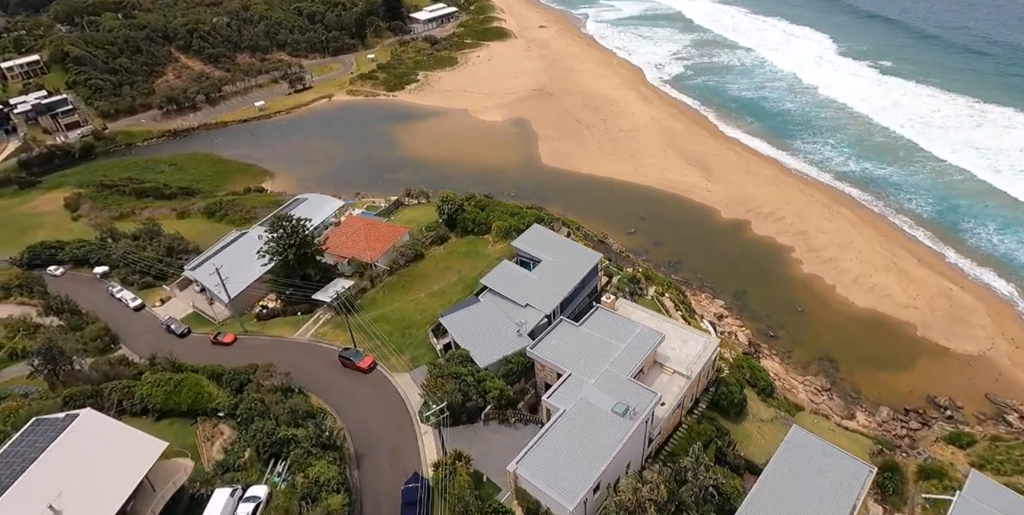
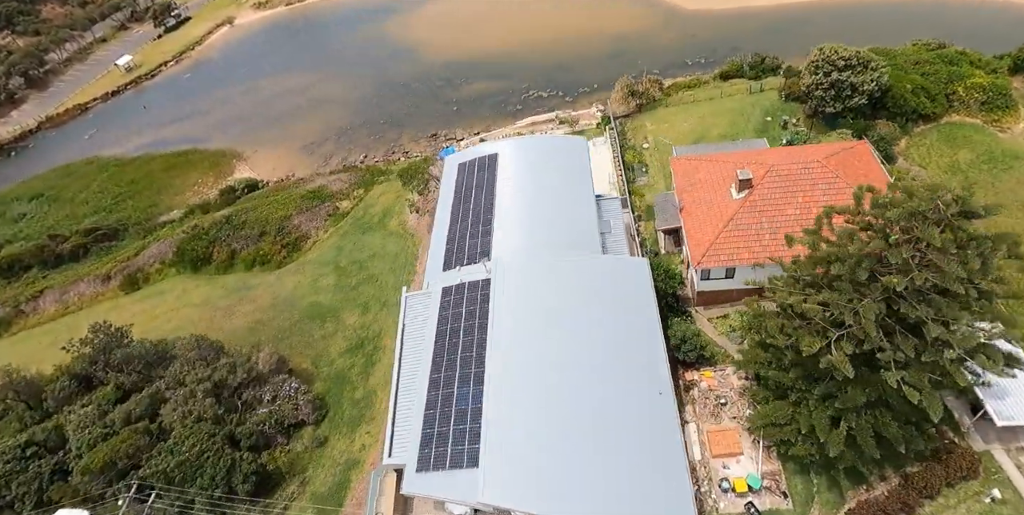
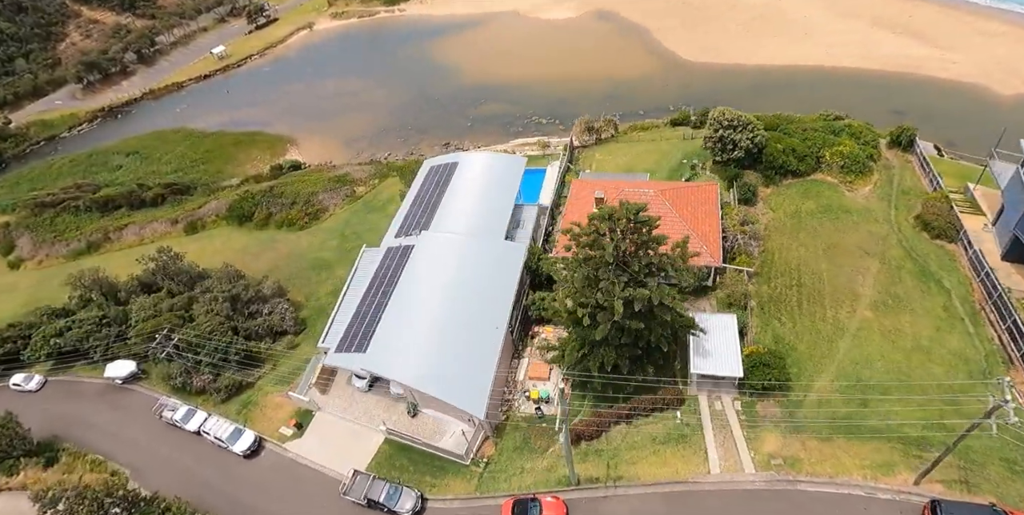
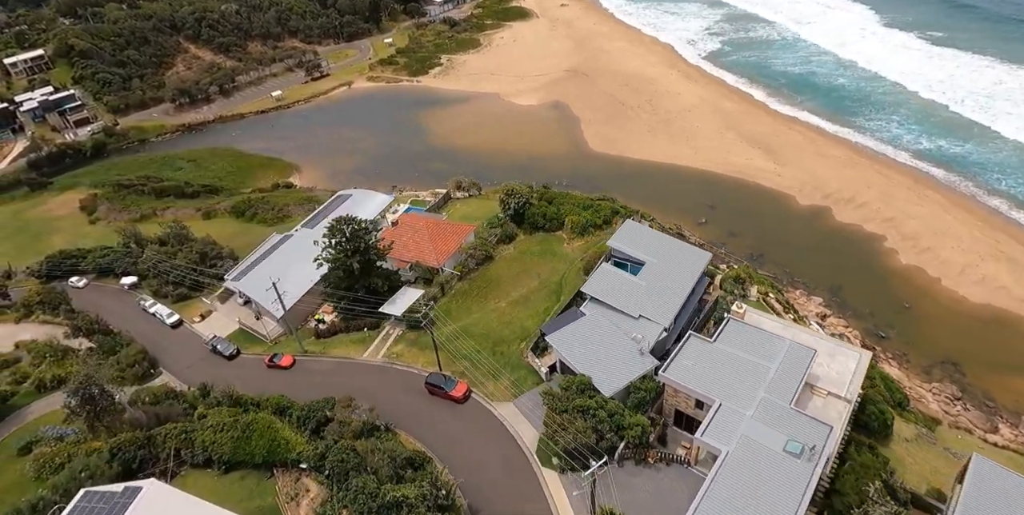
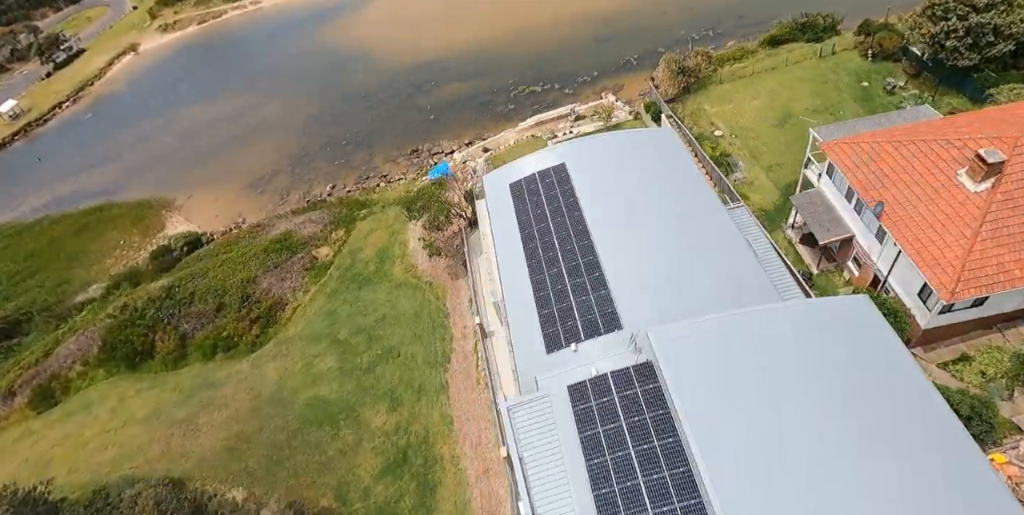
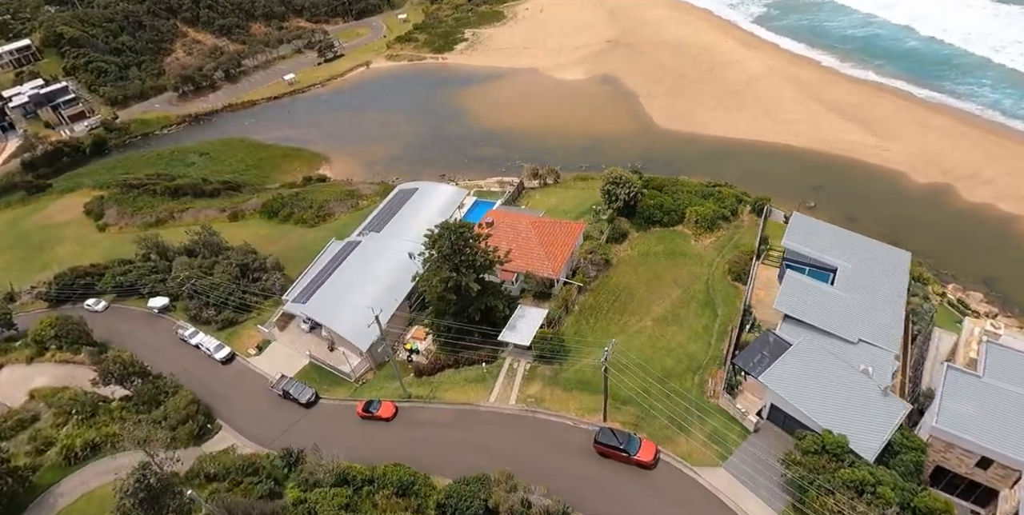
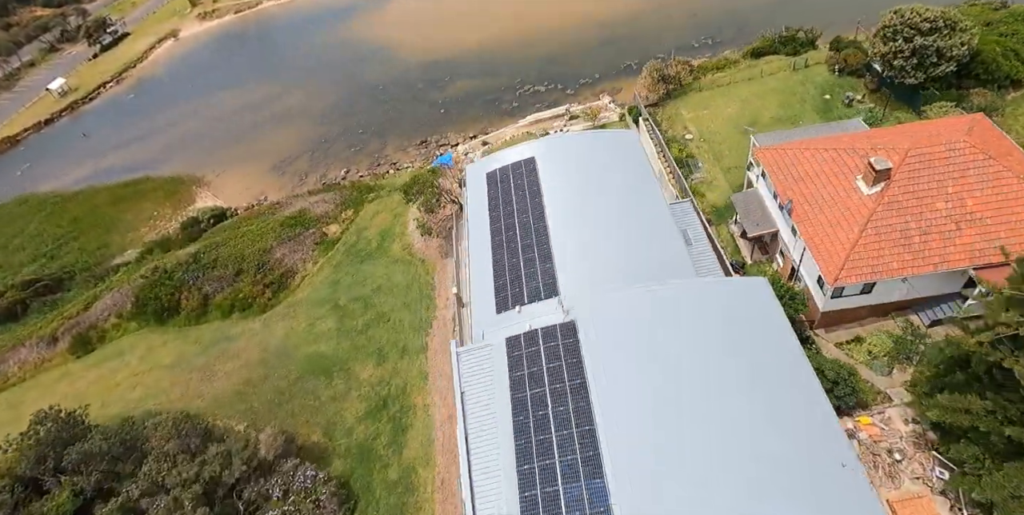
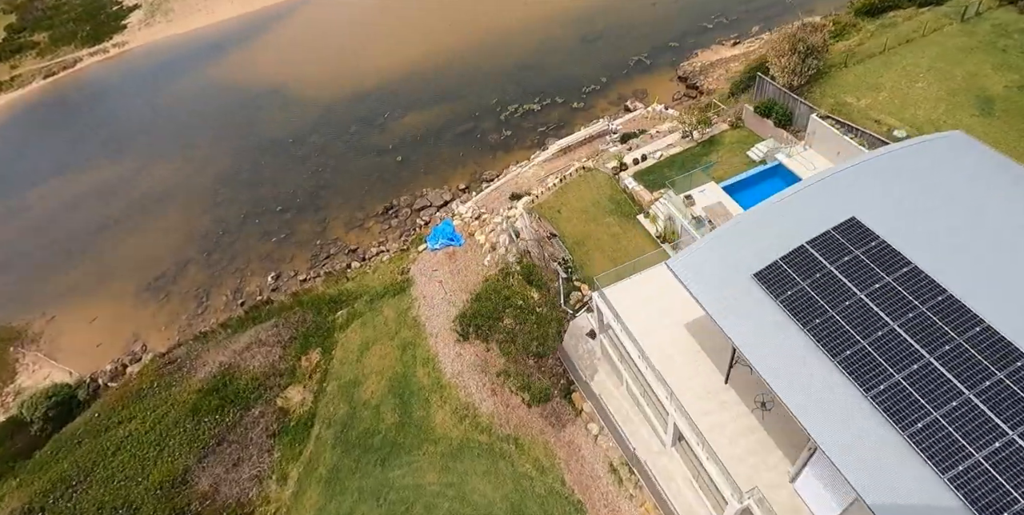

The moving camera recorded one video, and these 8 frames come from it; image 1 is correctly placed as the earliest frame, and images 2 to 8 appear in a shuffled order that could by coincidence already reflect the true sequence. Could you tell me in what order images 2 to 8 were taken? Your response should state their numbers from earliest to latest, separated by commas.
4, 6, 3, 2, 7, 5, 8
